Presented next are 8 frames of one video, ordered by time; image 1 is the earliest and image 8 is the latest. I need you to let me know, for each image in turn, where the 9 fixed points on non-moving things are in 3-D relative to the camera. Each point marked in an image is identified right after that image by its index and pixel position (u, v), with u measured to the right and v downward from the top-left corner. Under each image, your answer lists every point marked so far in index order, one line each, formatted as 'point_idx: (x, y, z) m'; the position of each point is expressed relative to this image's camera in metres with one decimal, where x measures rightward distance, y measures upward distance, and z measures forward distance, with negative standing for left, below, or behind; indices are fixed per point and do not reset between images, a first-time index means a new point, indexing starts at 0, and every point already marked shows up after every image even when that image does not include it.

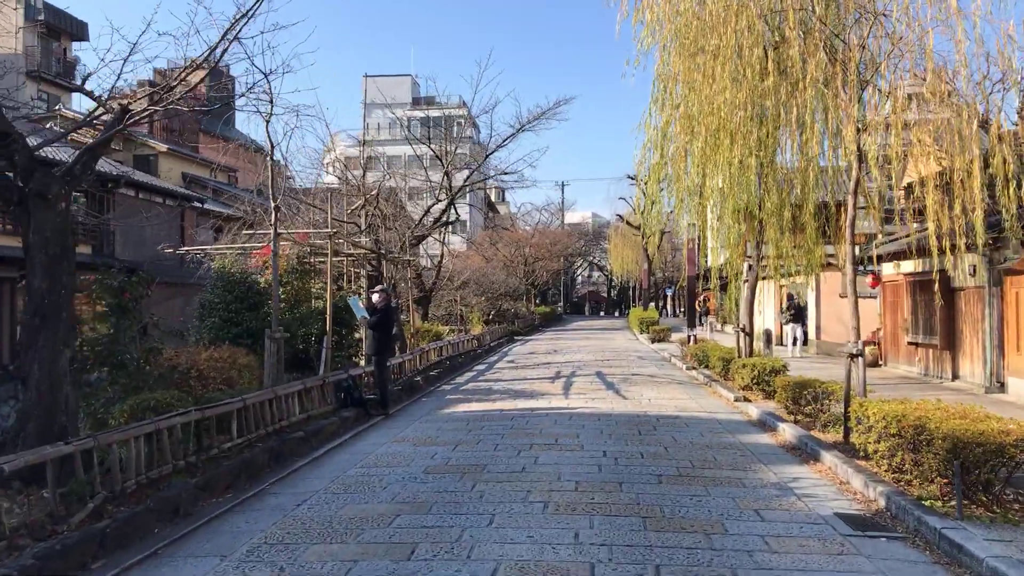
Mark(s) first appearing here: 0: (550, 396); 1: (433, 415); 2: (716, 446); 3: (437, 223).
0: (+0.5, -1.5, +12.3) m
1: (-0.9, -1.5, +10.7) m
2: (+1.8, -1.4, +8.2) m
3: (-1.6, +1.4, +19.1) m
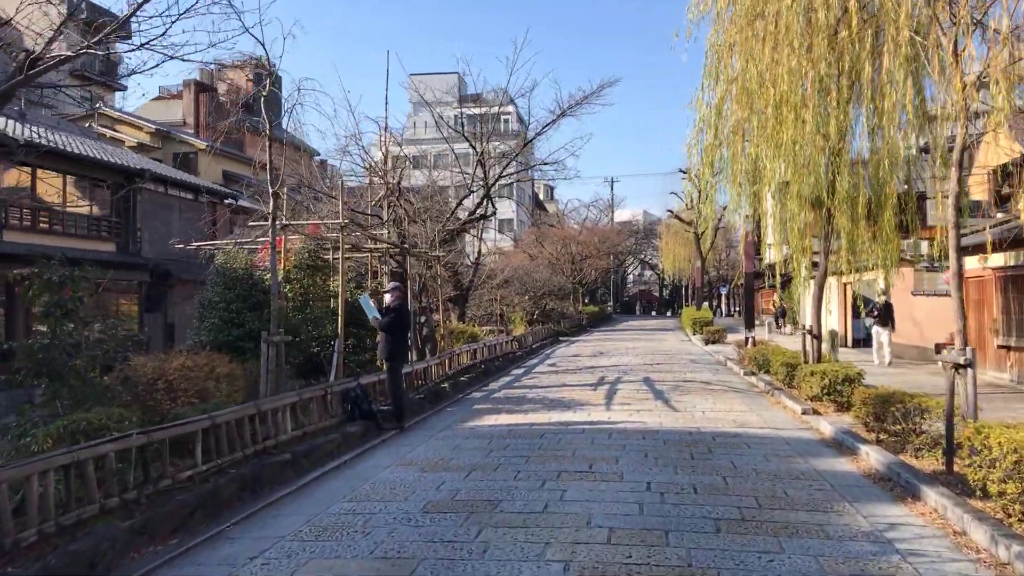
0: (+0.9, -1.4, +10.9) m
1: (-0.6, -1.5, +9.4) m
2: (+2.0, -1.4, +6.8) m
3: (-0.8, +1.4, +17.8) m
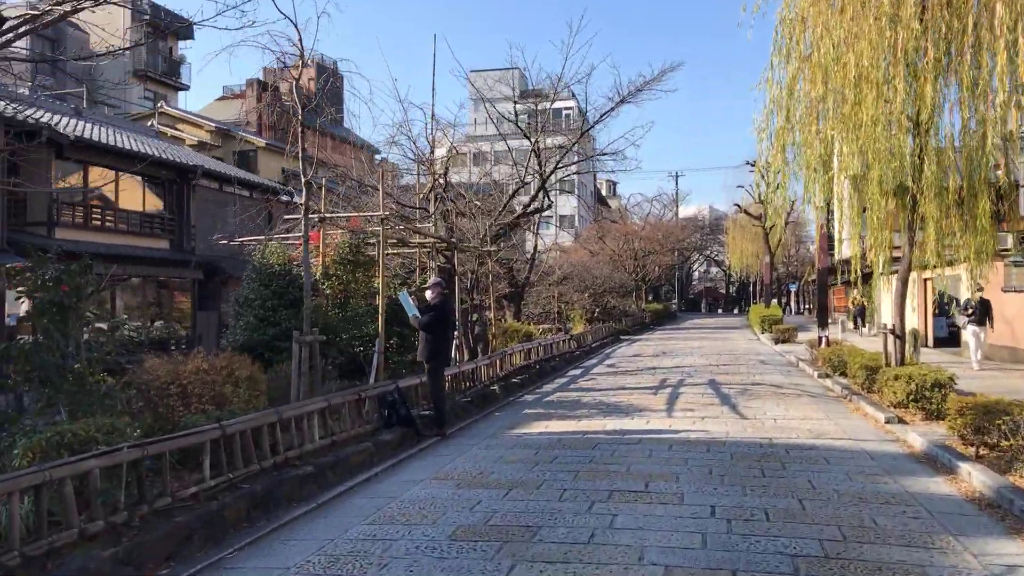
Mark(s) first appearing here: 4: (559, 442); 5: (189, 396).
0: (+1.5, -1.4, +10.0) m
1: (-0.1, -1.4, +8.7) m
2: (+2.3, -1.4, +5.9) m
3: (+0.3, +1.5, +17.0) m
4: (+0.4, -1.4, +8.2) m
5: (-2.2, -0.7, +6.3) m
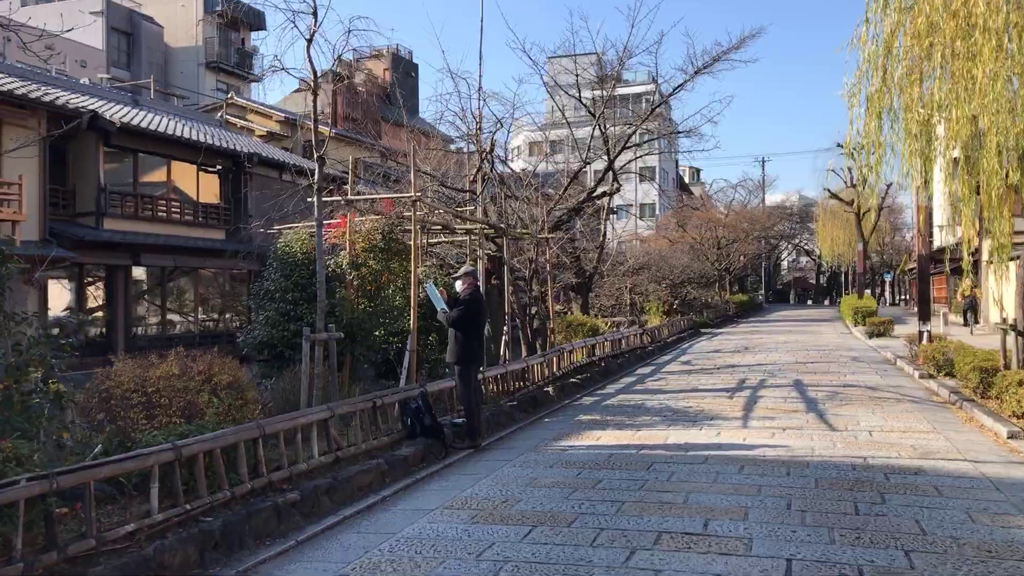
0: (+2.0, -1.3, +8.7) m
1: (+0.2, -1.3, +7.5) m
2: (+2.4, -1.3, +4.5) m
3: (+1.4, +1.6, +15.8) m
4: (+0.7, -1.3, +7.0) m
5: (-2.1, -0.7, +5.3) m
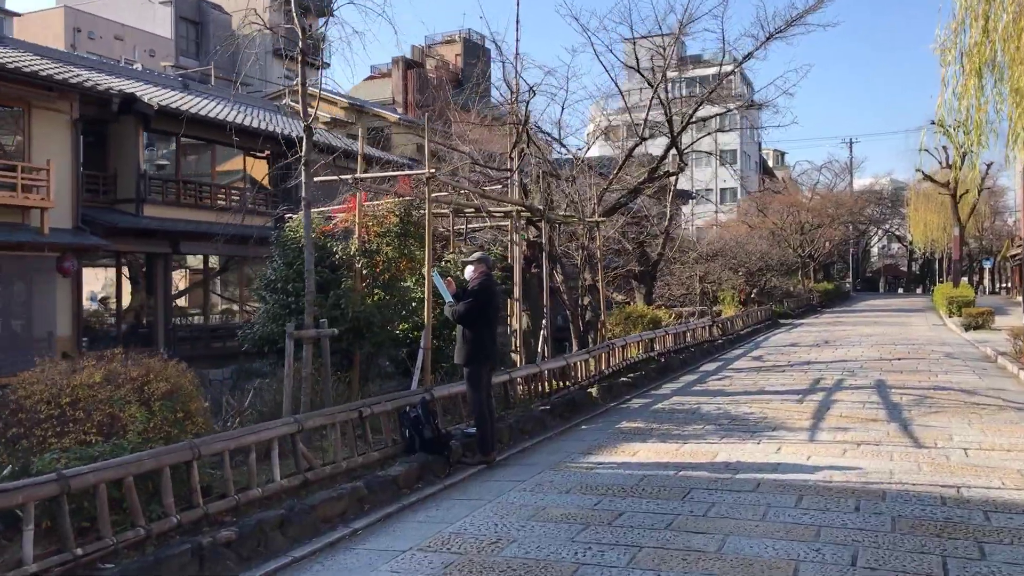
0: (+2.2, -1.2, +7.4) m
1: (+0.4, -1.3, +6.4) m
2: (+2.3, -1.3, +3.2) m
3: (+2.3, +1.8, +14.5) m
4: (+0.8, -1.2, +5.8) m
5: (-2.1, -0.6, +4.4) m
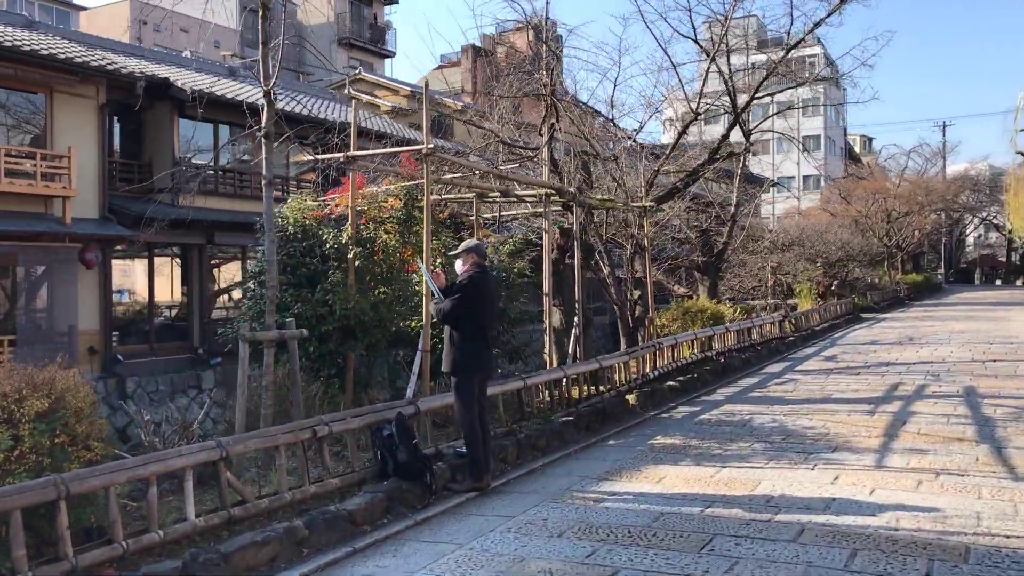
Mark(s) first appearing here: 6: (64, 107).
0: (+2.3, -1.2, +6.2) m
1: (+0.3, -1.2, +5.3) m
2: (+1.9, -1.3, +1.9) m
3: (+2.9, +1.9, +13.2) m
4: (+0.7, -1.2, +4.7) m
5: (-2.3, -0.6, +3.6) m
6: (-6.3, +2.5, +12.7) m
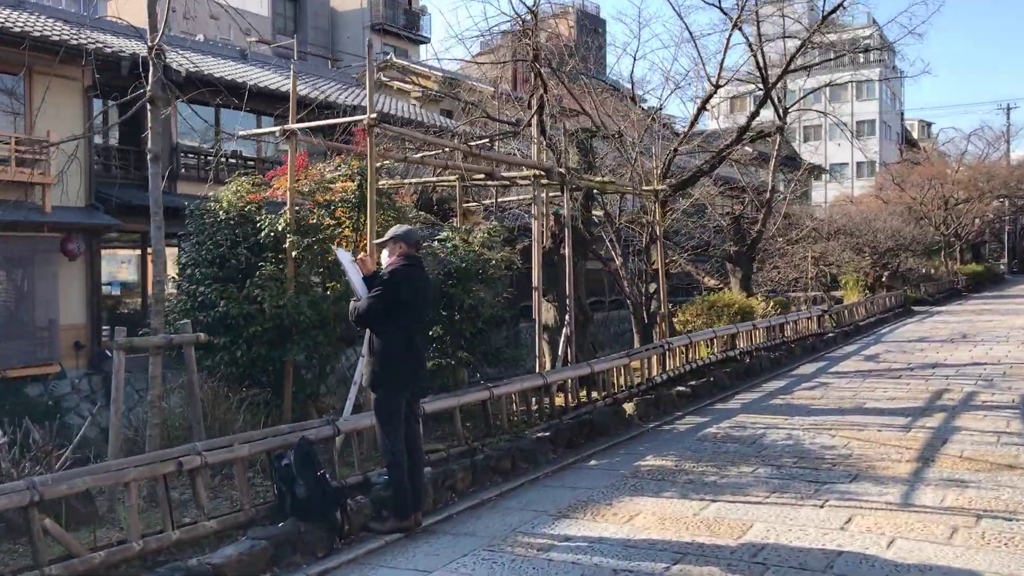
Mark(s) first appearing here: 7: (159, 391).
0: (+2.0, -1.1, +5.1) m
1: (0.0, -1.2, +4.3) m
2: (+1.4, -1.3, +0.9) m
3: (+3.0, +2.0, +12.0) m
4: (+0.4, -1.2, +3.7) m
5: (-2.8, -0.6, +2.7) m
6: (-6.2, +2.6, +12.0) m
7: (-1.8, -0.5, +4.6) m
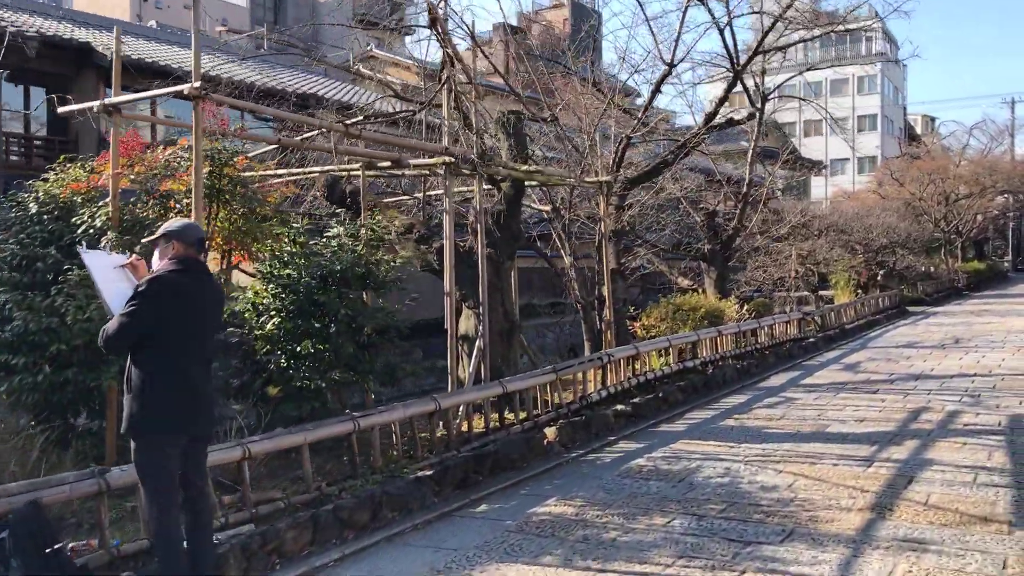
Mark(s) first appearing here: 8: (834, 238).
0: (+1.3, -1.2, +4.0) m
1: (-0.7, -1.3, +3.3) m
2: (+0.7, -1.3, -0.2) m
3: (+2.3, +2.0, +10.9) m
4: (-0.4, -1.3, +2.6) m
5: (-3.5, -0.7, +1.7) m
6: (-6.9, +2.6, +11.0) m
7: (-2.5, -0.6, +3.6) m
8: (+7.0, +1.1, +19.6) m
